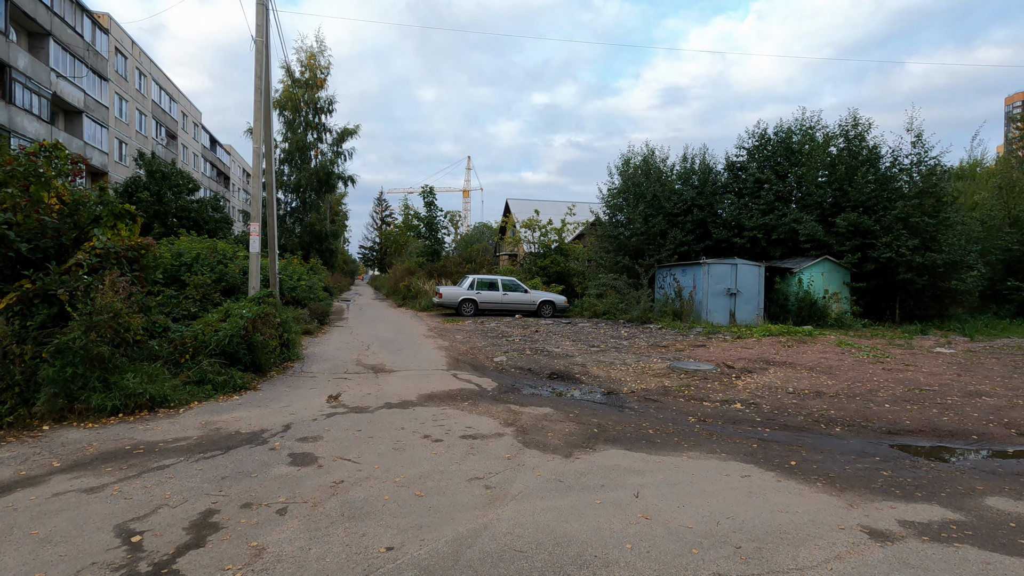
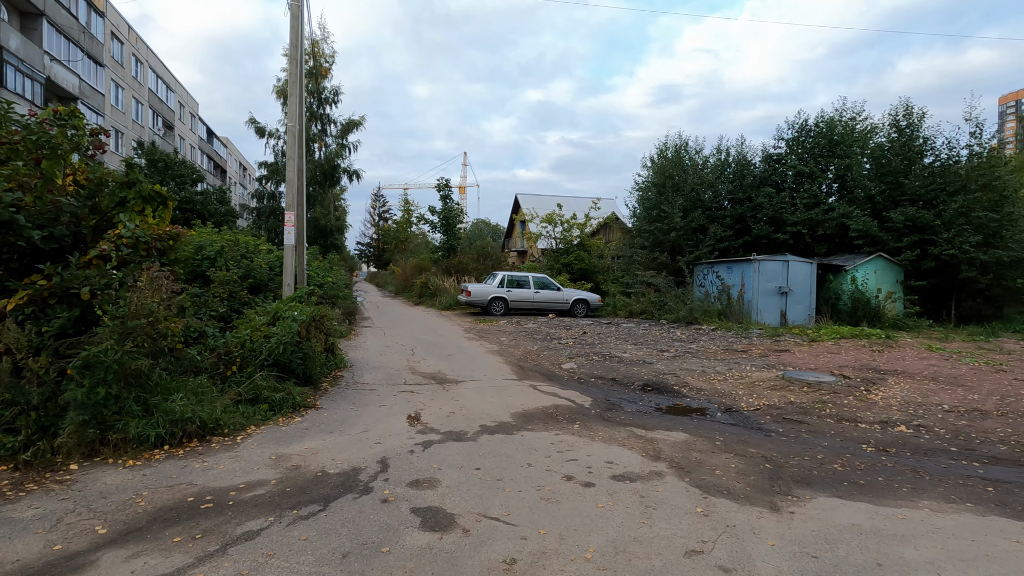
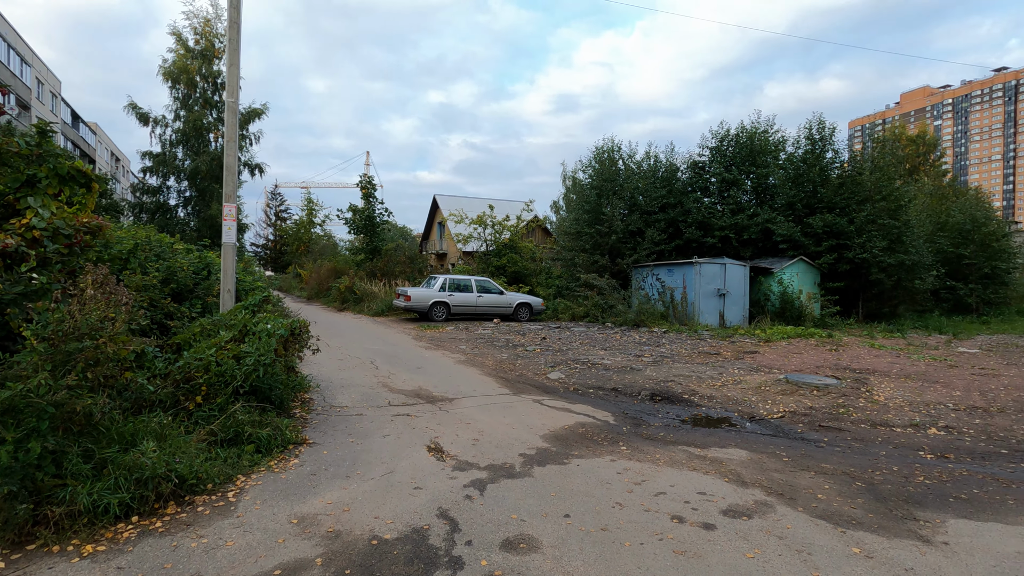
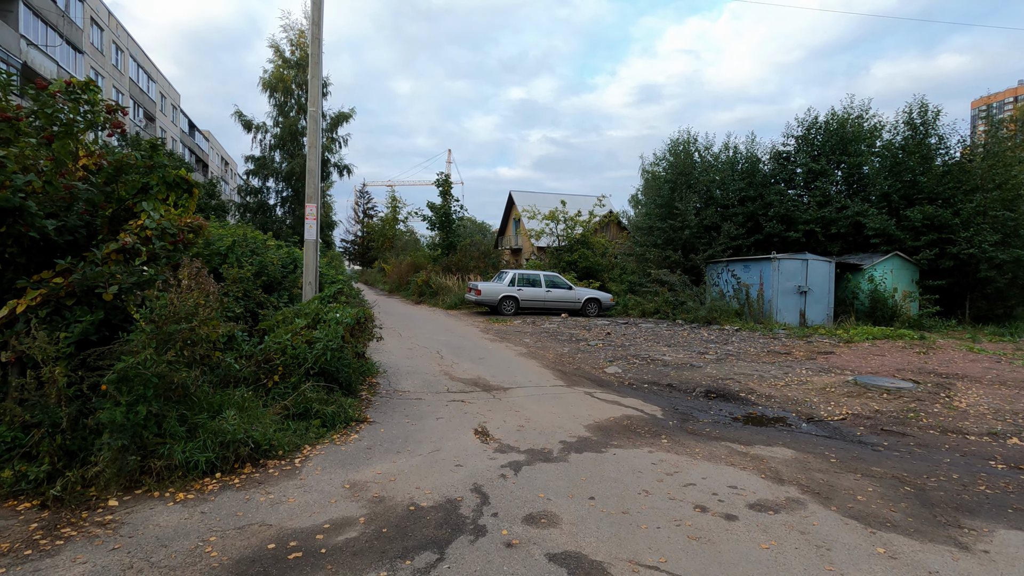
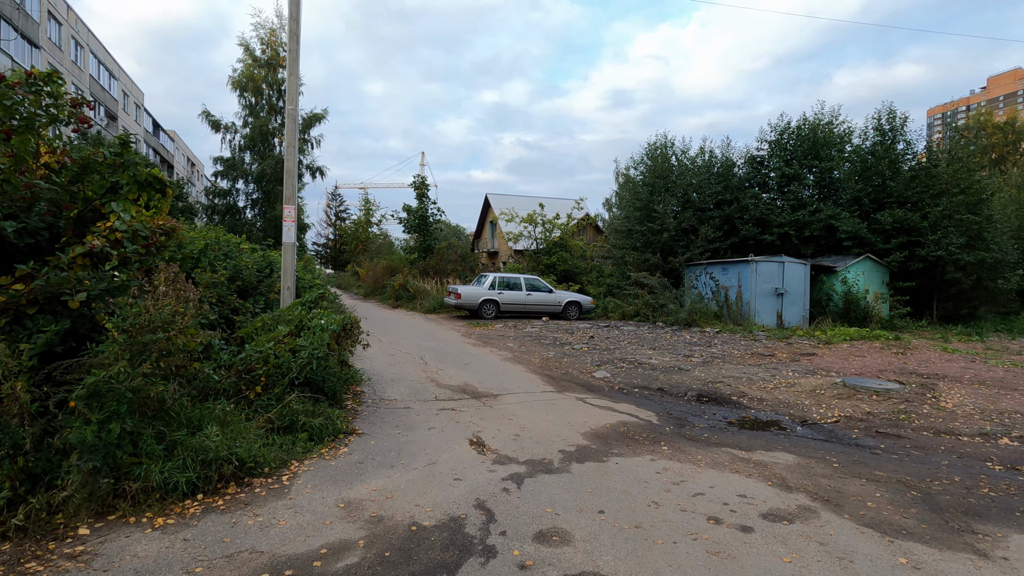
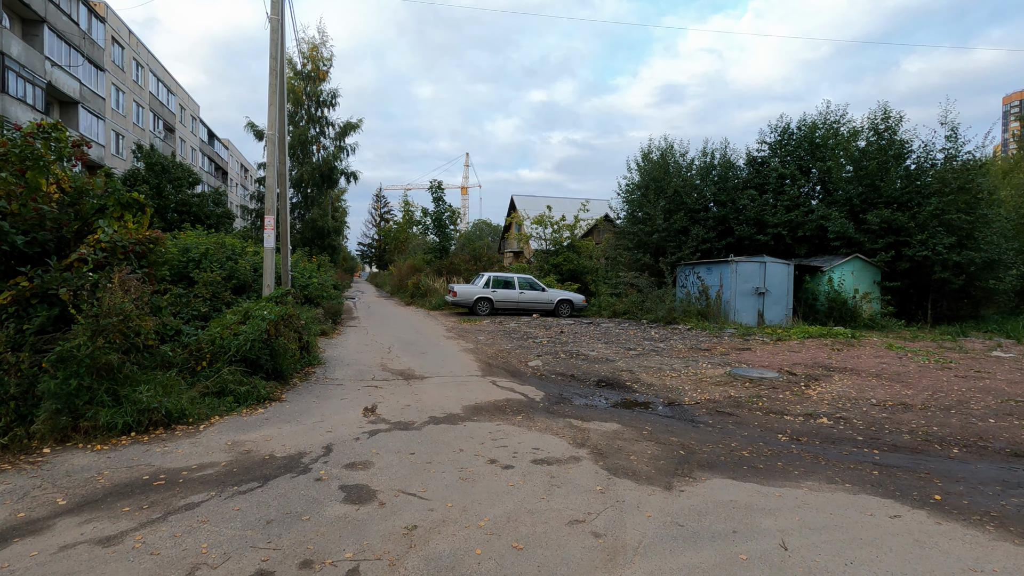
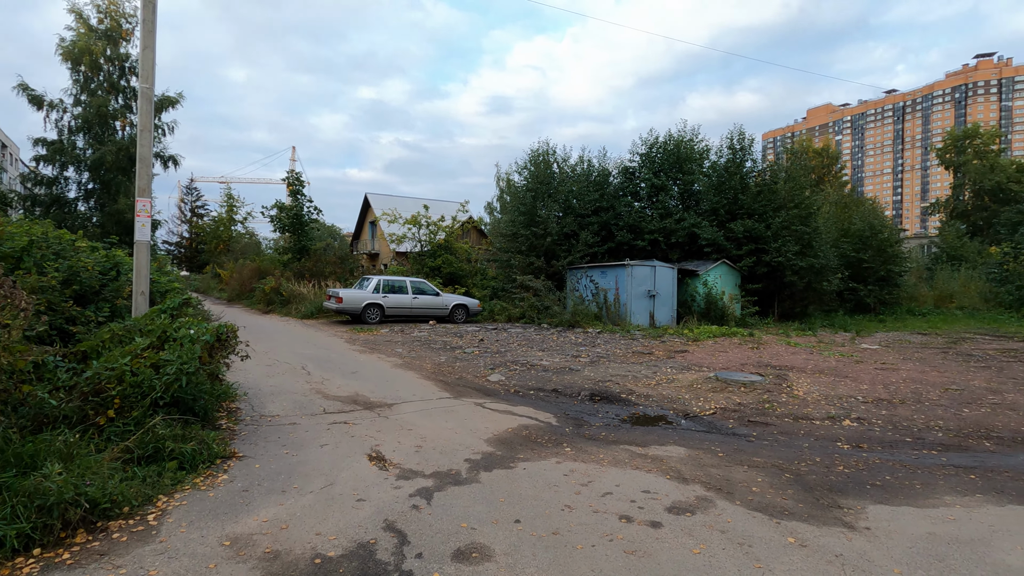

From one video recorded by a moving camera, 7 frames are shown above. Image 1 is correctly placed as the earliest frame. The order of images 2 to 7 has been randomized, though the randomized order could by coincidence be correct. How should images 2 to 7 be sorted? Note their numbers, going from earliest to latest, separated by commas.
6, 2, 4, 5, 3, 7
